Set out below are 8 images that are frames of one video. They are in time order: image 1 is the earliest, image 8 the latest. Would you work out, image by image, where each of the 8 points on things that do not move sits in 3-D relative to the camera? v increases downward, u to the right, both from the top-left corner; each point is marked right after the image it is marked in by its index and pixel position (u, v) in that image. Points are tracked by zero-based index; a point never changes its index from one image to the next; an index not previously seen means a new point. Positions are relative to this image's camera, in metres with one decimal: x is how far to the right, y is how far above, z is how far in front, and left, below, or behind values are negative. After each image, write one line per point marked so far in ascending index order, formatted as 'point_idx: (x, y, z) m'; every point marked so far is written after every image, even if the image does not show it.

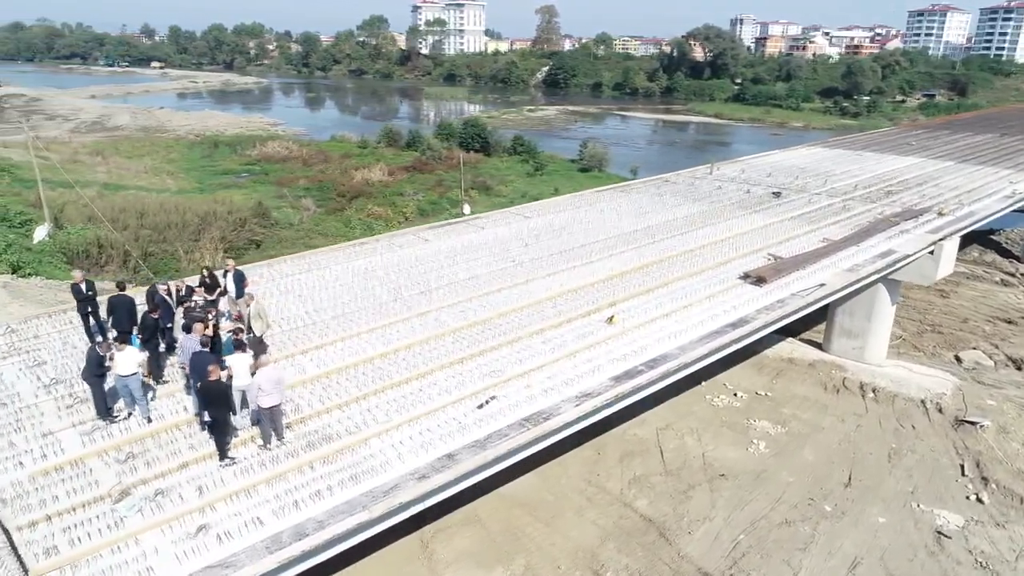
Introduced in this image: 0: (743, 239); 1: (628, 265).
0: (+4.1, +0.9, +12.8) m
1: (+1.8, +0.4, +11.5) m
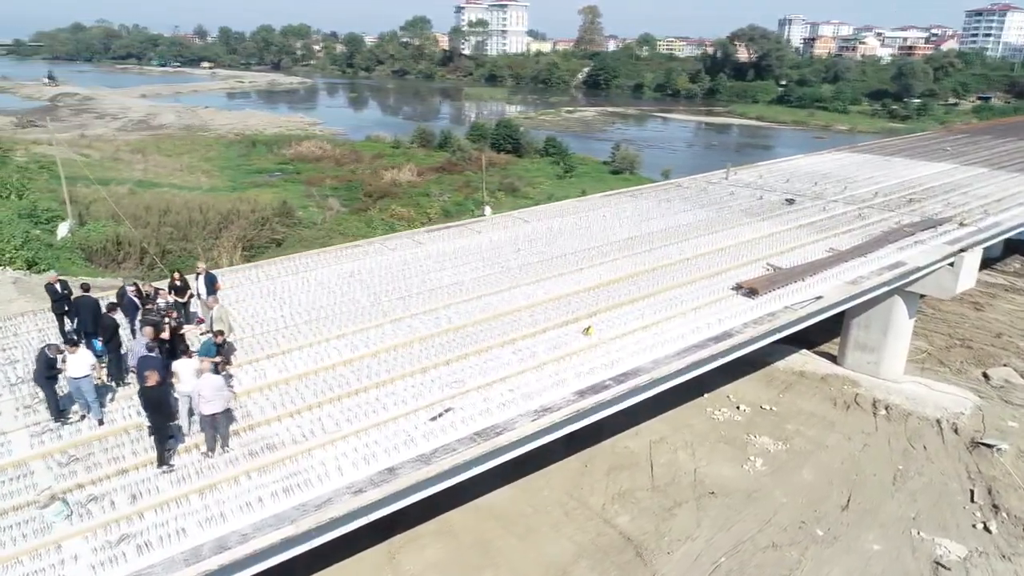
0: (+4.0, +0.7, +12.4) m
1: (+1.6, +0.2, +11.1) m
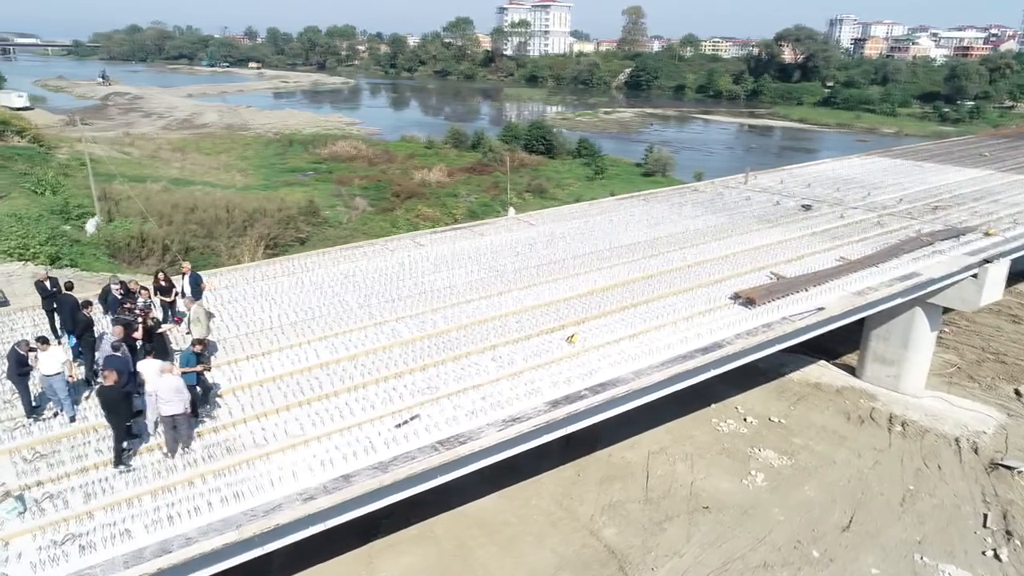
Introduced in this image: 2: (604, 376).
0: (+4.0, +0.5, +12.0) m
1: (+1.5, +0.1, +10.9) m
2: (+1.0, -1.0, +8.1) m
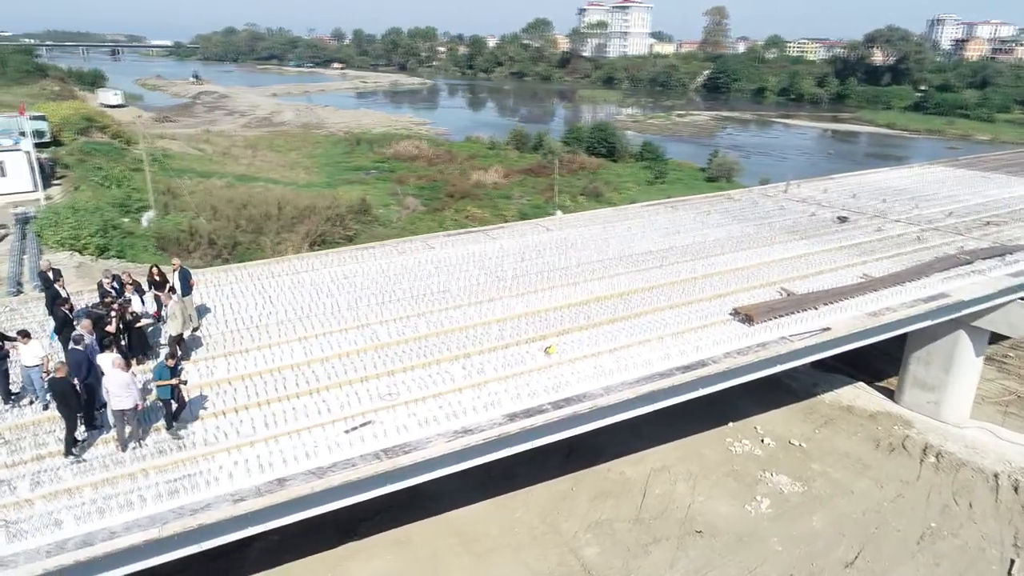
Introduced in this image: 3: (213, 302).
0: (+4.0, +0.3, +11.4) m
1: (+1.5, 0.0, +10.6) m
2: (+0.7, -1.1, +7.9) m
3: (-4.3, -0.2, +10.3) m
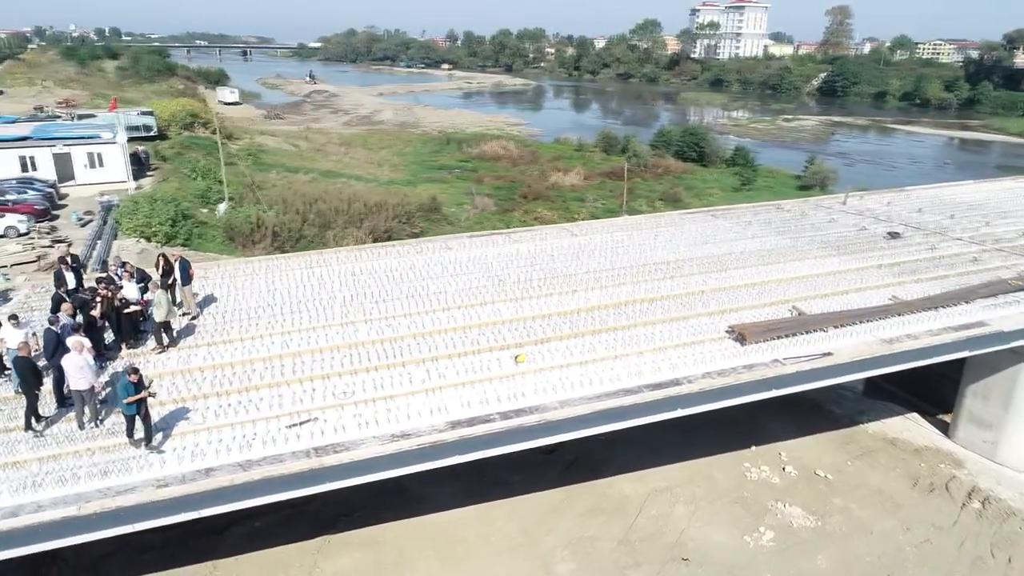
0: (+4.0, 0.0, +10.6) m
1: (+1.4, -0.2, +10.2) m
2: (+0.1, -1.2, +7.6) m
3: (-4.4, -0.1, +10.8) m
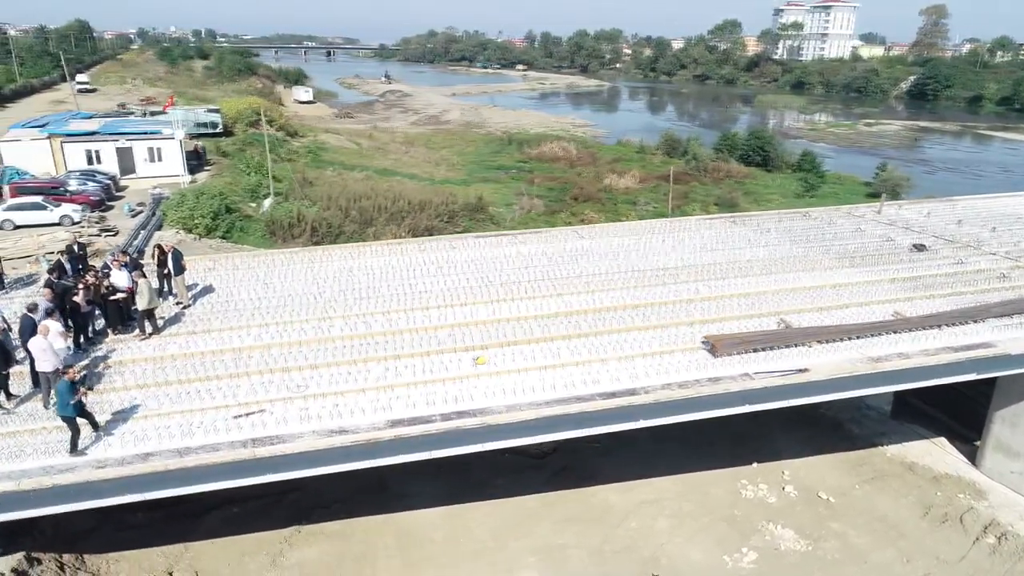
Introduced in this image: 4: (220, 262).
0: (+3.8, -0.1, +10.2) m
1: (+1.1, -0.2, +10.0) m
2: (-0.4, -1.2, +7.5) m
3: (-4.6, +0.1, +11.1) m
4: (-4.9, +0.4, +12.1) m
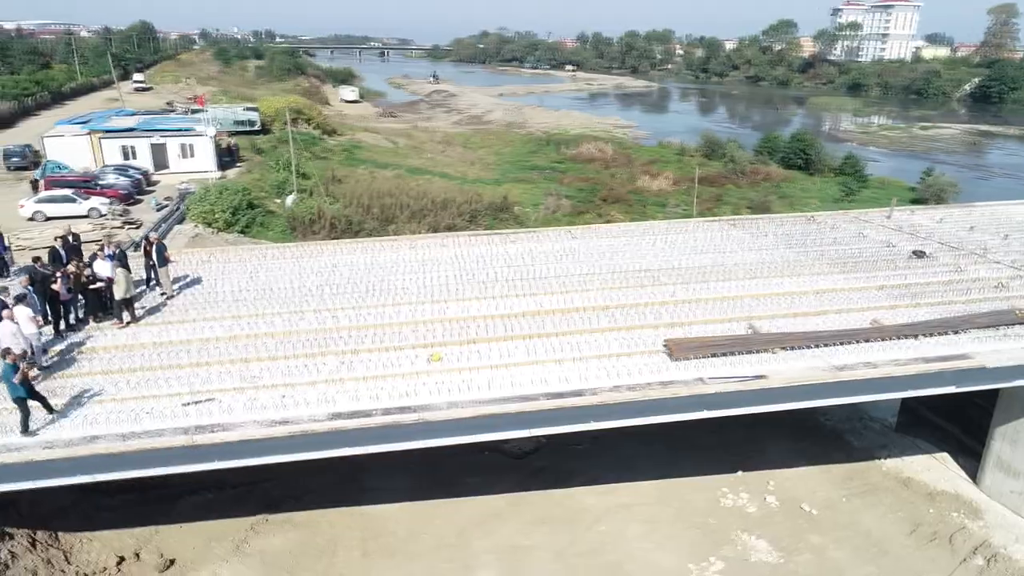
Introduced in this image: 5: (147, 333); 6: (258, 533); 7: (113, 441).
0: (+3.4, -0.2, +9.9) m
1: (+0.7, -0.2, +9.9) m
2: (-1.0, -1.2, +7.6) m
3: (-4.9, +0.2, +11.5) m
4: (-5.2, +0.6, +12.4) m
5: (-4.7, -0.6, +9.3) m
6: (-3.4, -3.3, +9.6) m
7: (-3.9, -1.5, +6.9) m
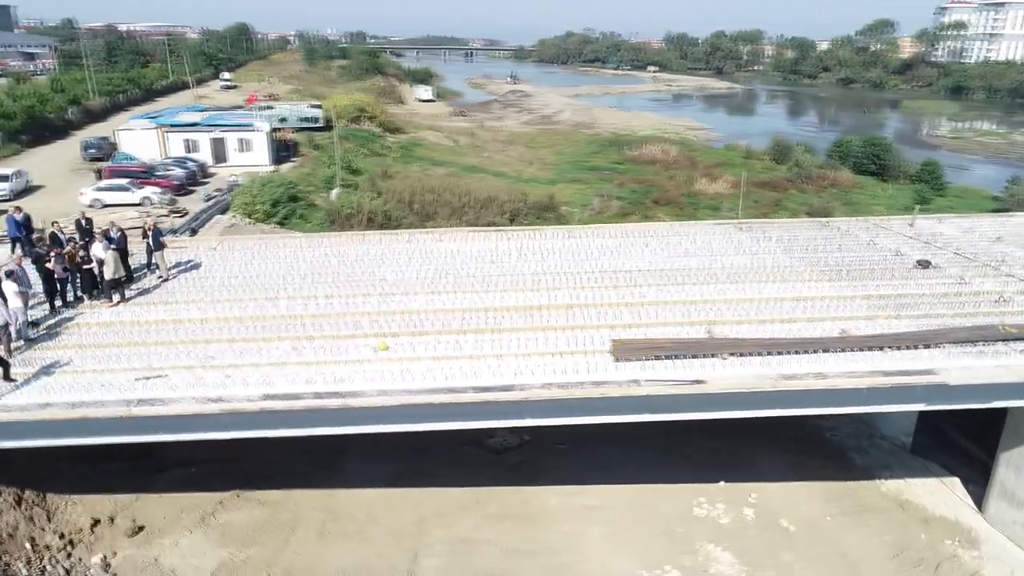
0: (+2.9, -0.2, +9.6) m
1: (+0.2, -0.2, +9.9) m
2: (-1.8, -1.1, +7.8) m
3: (-5.2, +0.4, +12.1) m
4: (-5.3, +0.8, +13.0) m
5: (-5.3, -0.3, +9.9) m
6: (-4.0, -3.1, +10.0) m
7: (-4.7, -1.3, +7.4) m
